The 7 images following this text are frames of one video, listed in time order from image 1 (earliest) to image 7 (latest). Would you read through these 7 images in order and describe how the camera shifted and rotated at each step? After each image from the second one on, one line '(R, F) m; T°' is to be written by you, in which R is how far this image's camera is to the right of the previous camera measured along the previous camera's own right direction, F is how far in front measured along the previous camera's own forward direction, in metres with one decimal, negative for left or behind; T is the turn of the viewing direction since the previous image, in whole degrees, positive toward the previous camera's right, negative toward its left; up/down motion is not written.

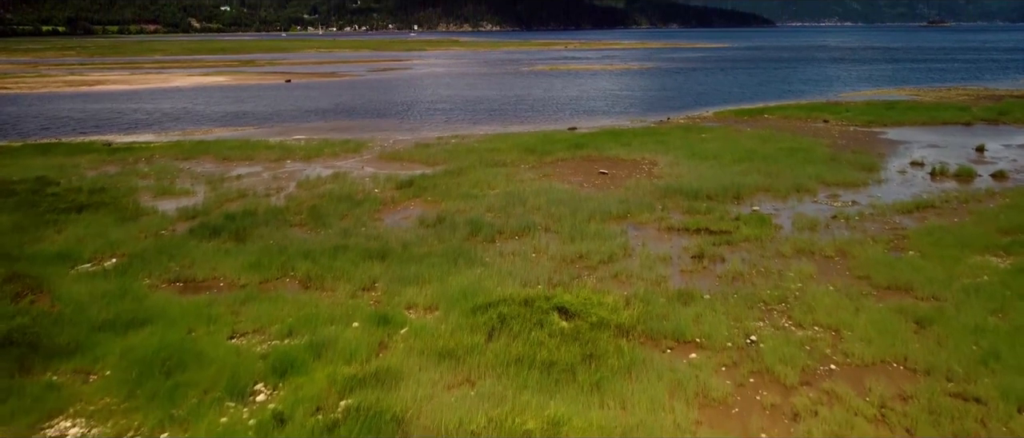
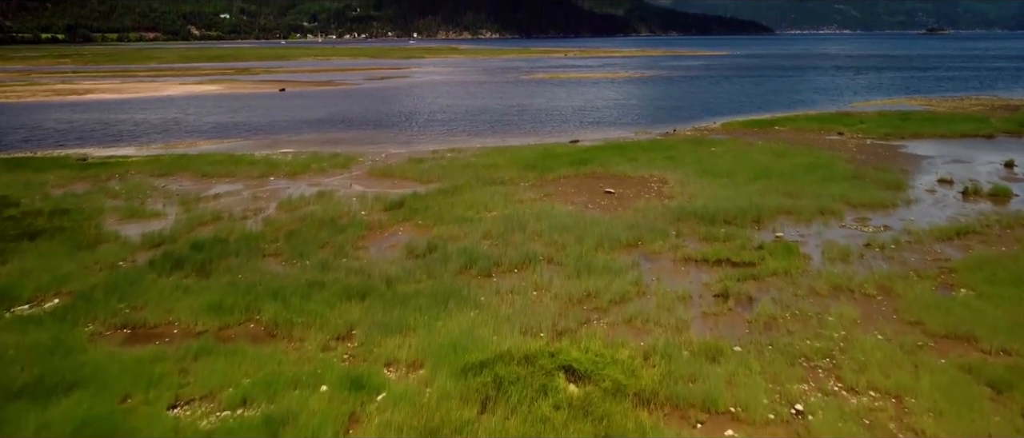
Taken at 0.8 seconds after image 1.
(0.0, +1.4) m; 0°
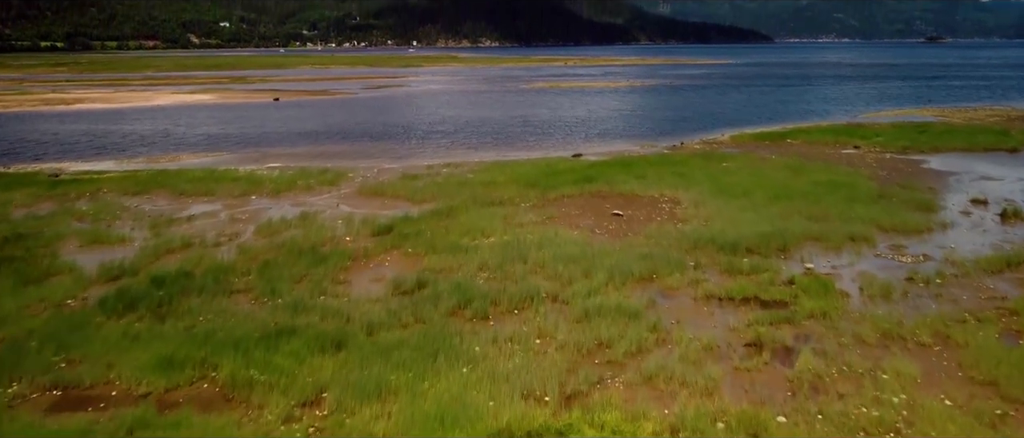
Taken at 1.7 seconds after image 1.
(0.0, +1.4) m; 0°
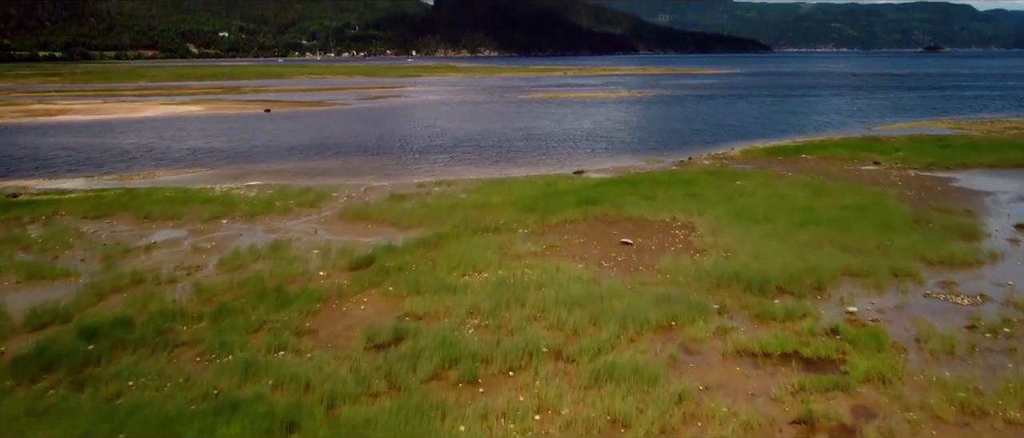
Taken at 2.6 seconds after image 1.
(+0.1, +1.7) m; 0°
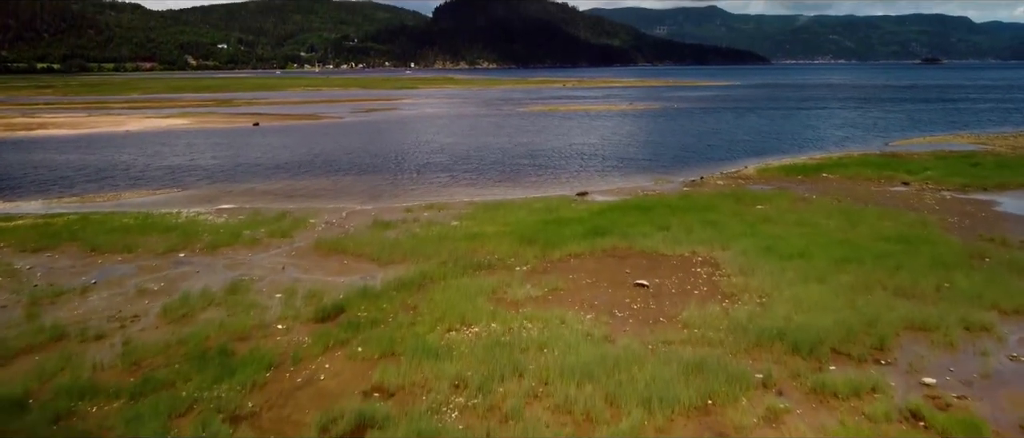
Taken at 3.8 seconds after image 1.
(0.0, +2.0) m; 0°
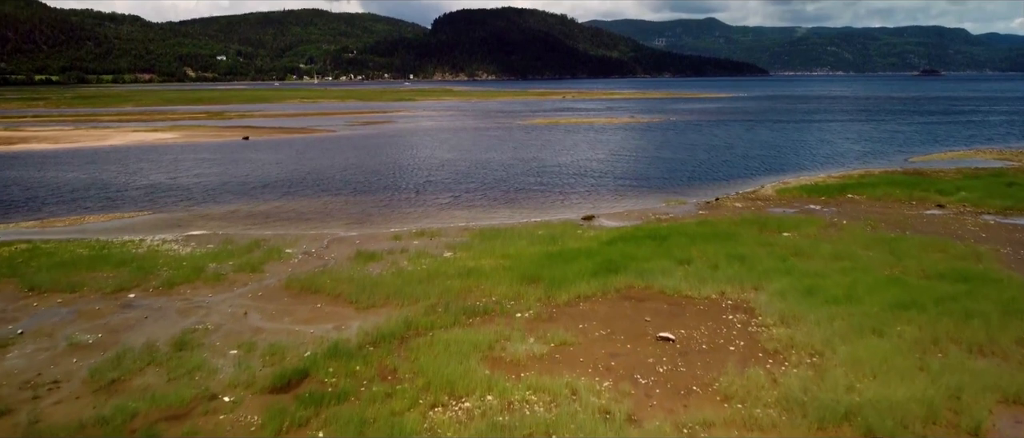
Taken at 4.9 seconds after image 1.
(0.0, +1.9) m; 0°
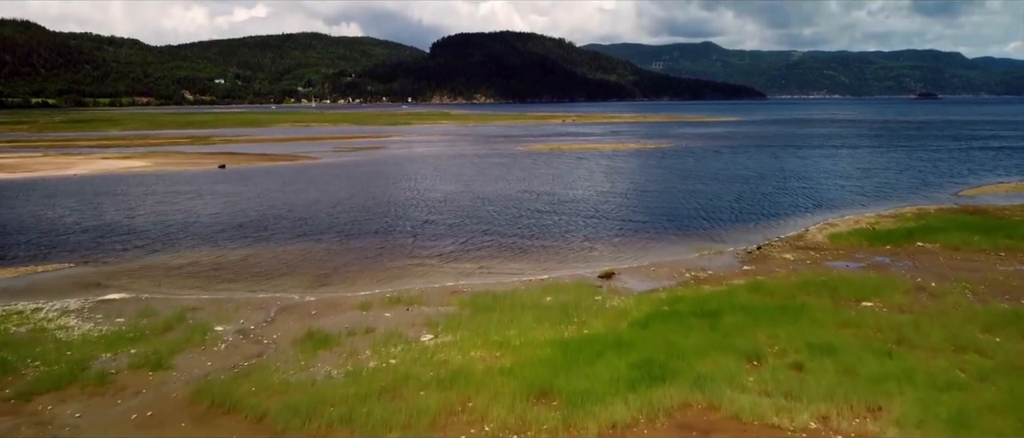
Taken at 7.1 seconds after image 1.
(0.0, +3.9) m; 0°
